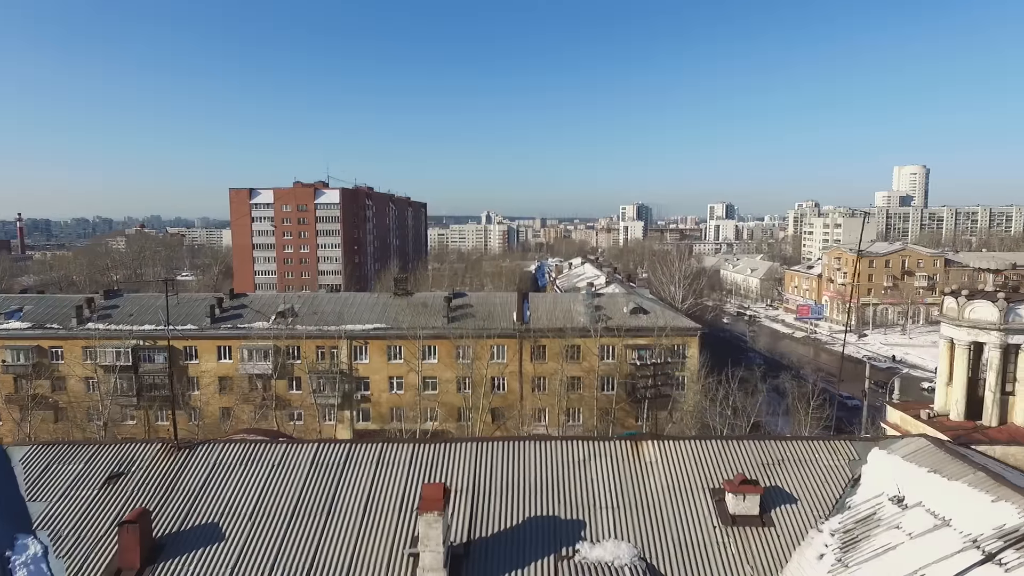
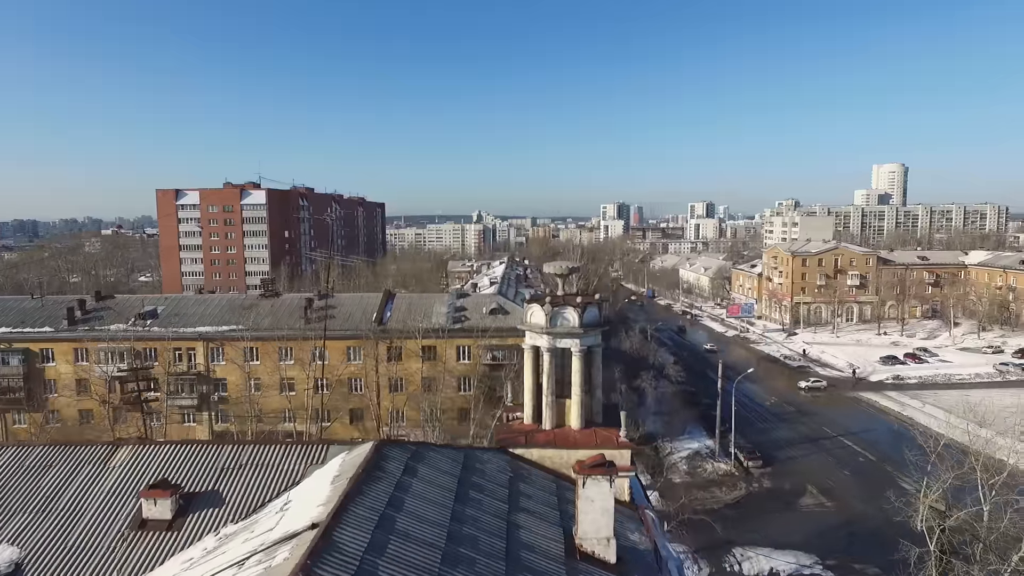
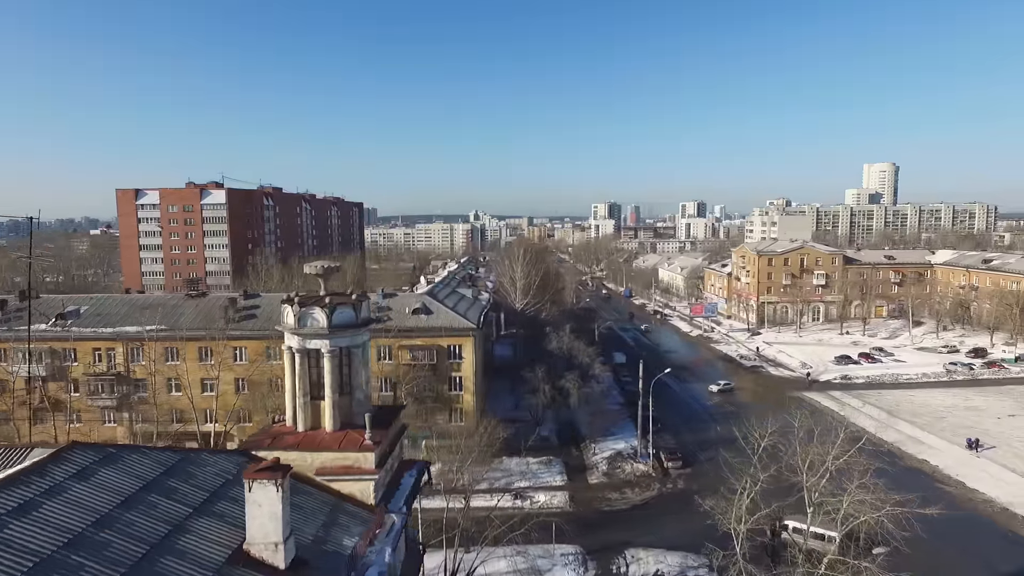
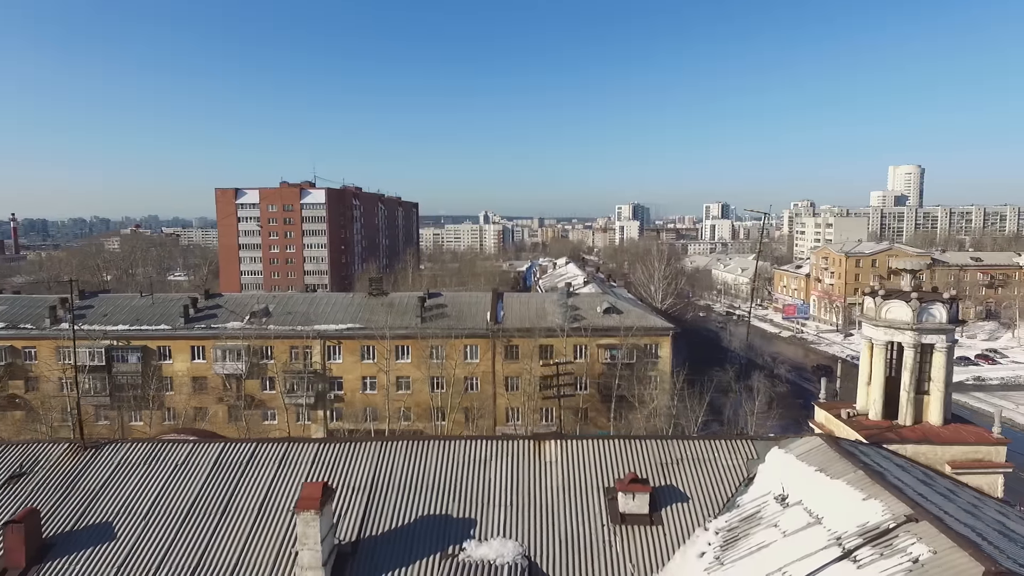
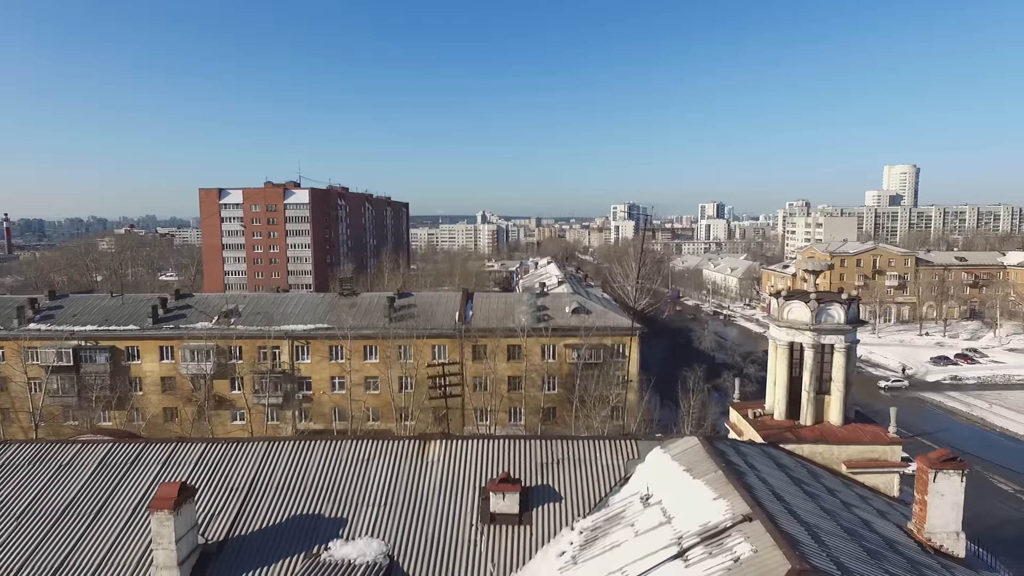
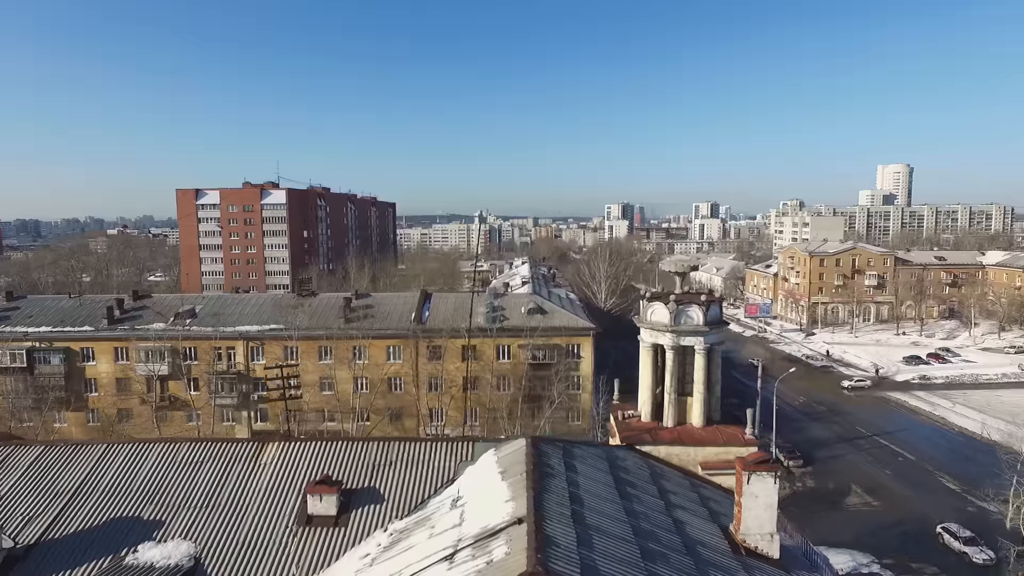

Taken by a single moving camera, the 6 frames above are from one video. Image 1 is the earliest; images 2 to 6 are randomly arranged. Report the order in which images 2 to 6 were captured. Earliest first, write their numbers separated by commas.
4, 5, 6, 2, 3
